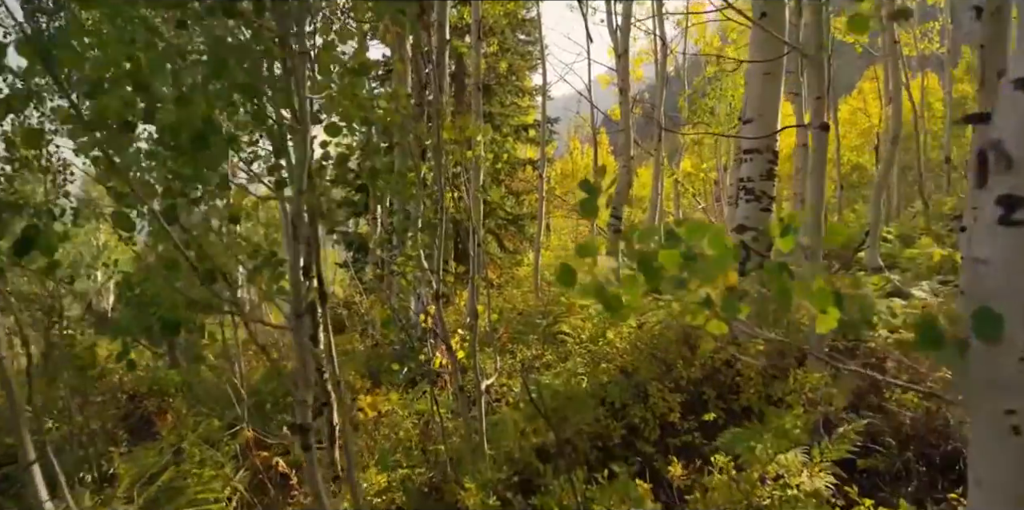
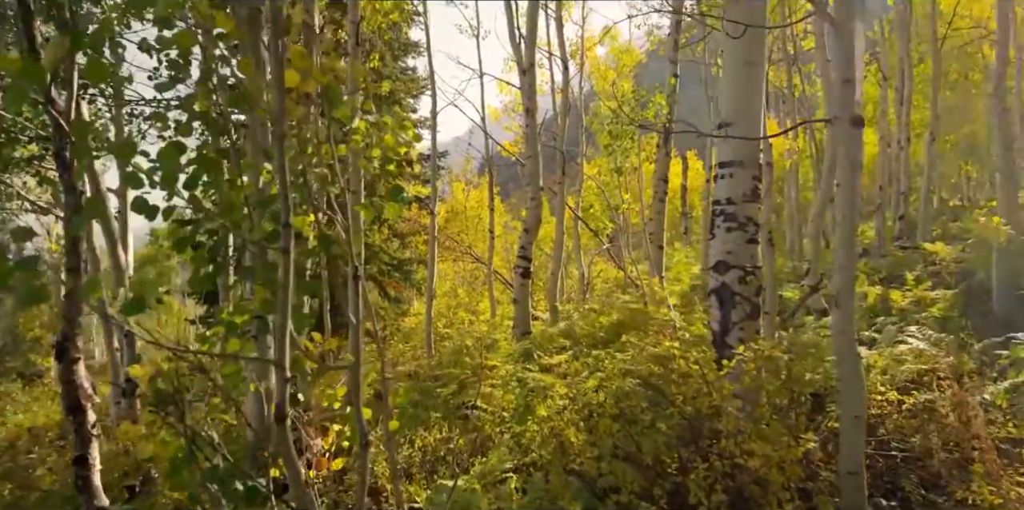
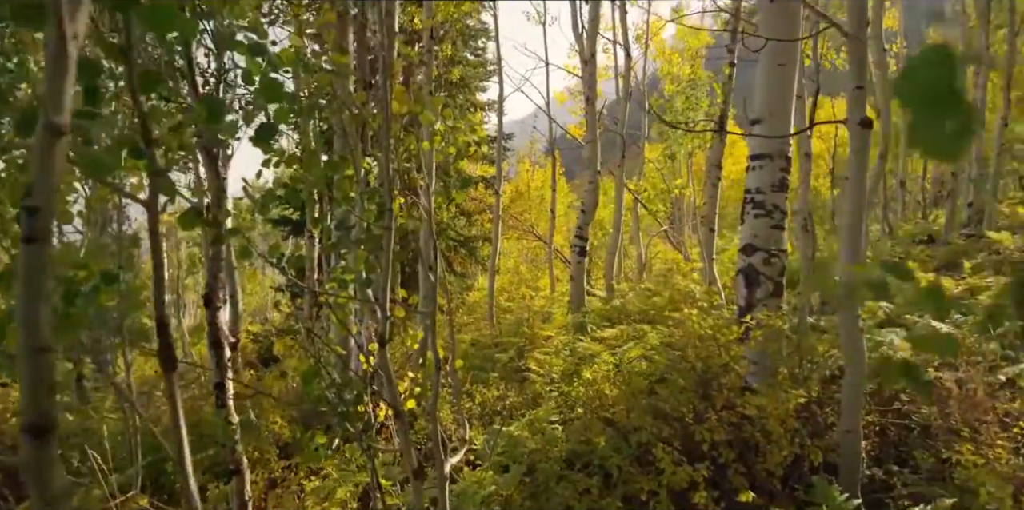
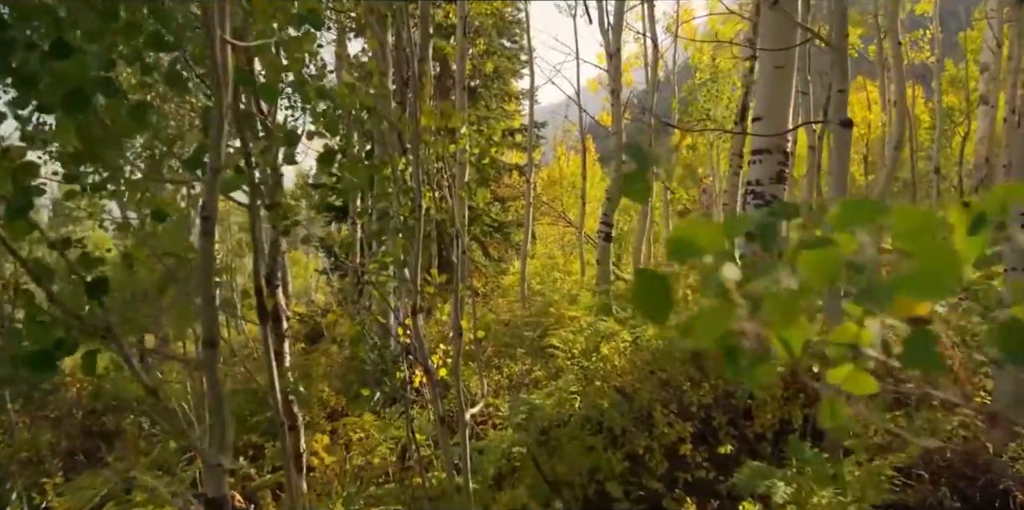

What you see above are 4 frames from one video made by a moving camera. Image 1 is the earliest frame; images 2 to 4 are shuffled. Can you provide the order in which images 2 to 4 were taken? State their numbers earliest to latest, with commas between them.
4, 3, 2
